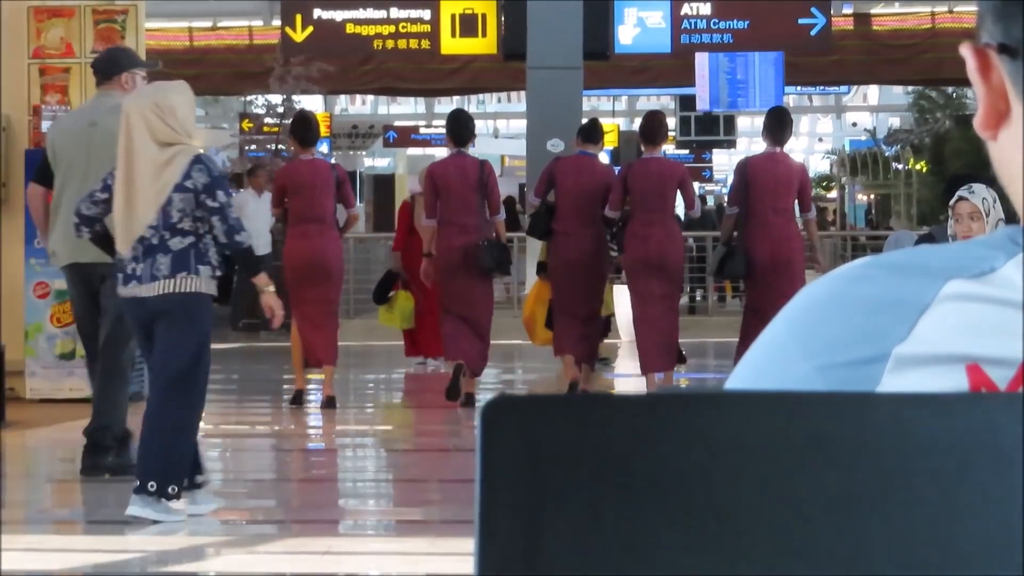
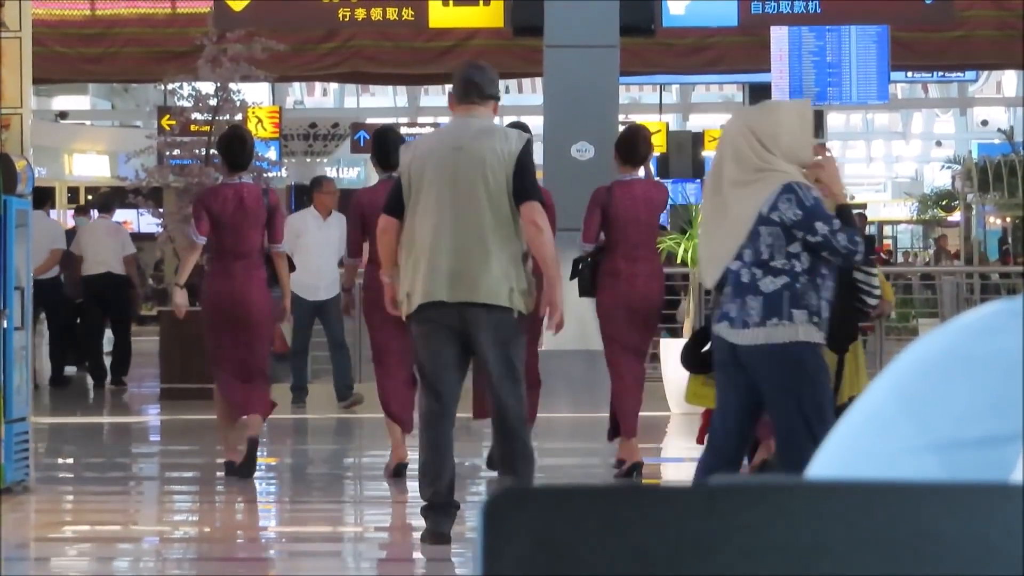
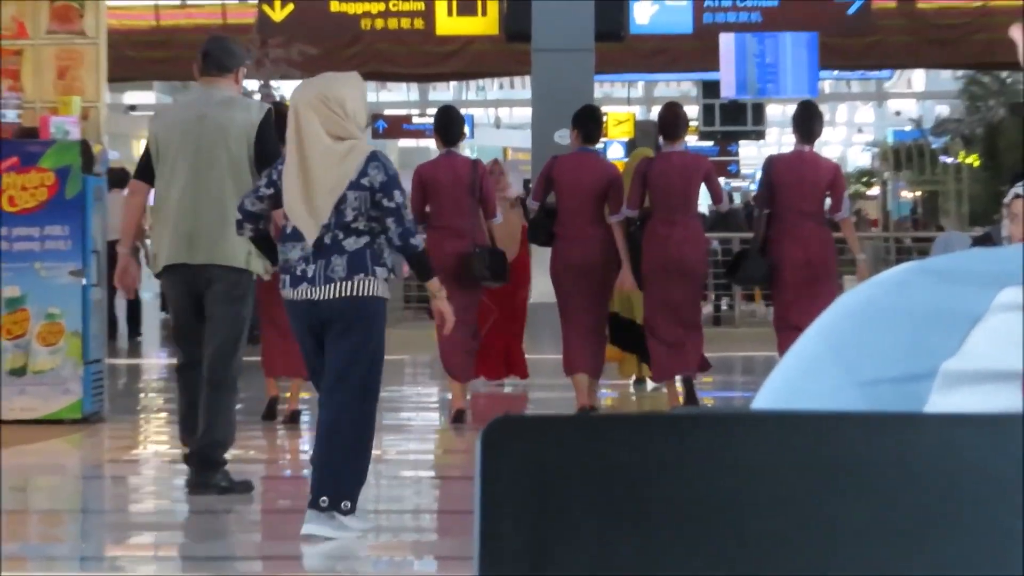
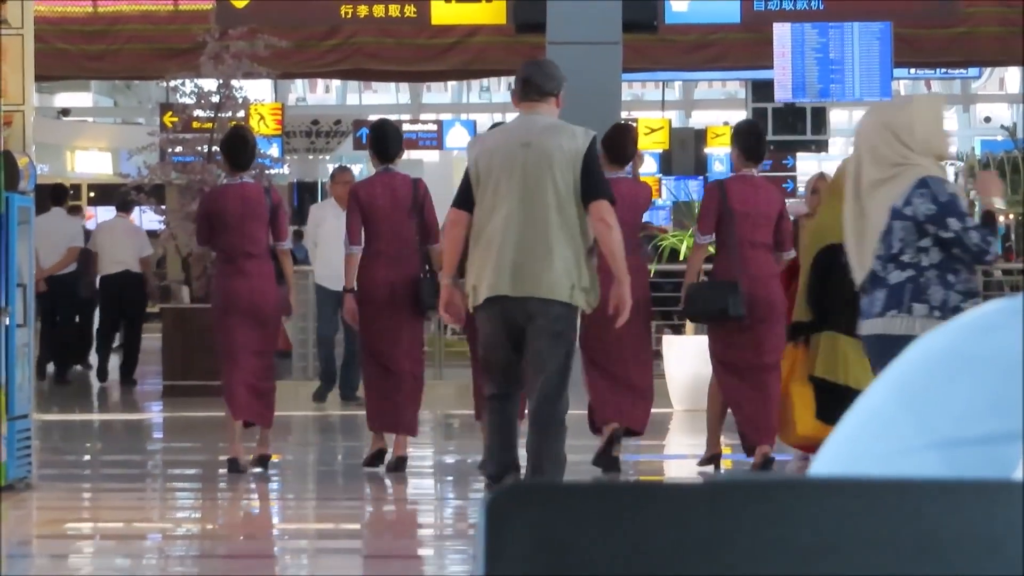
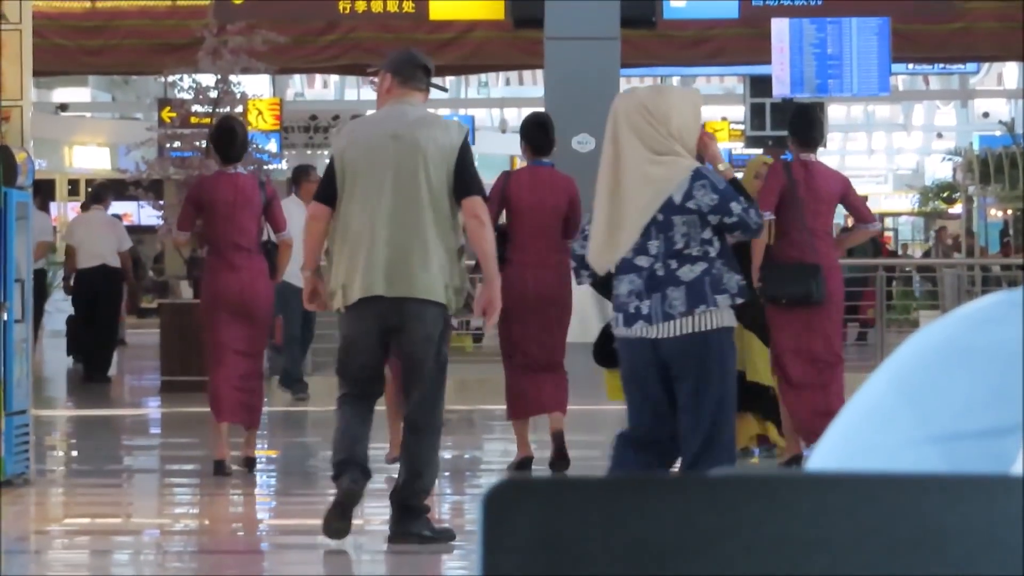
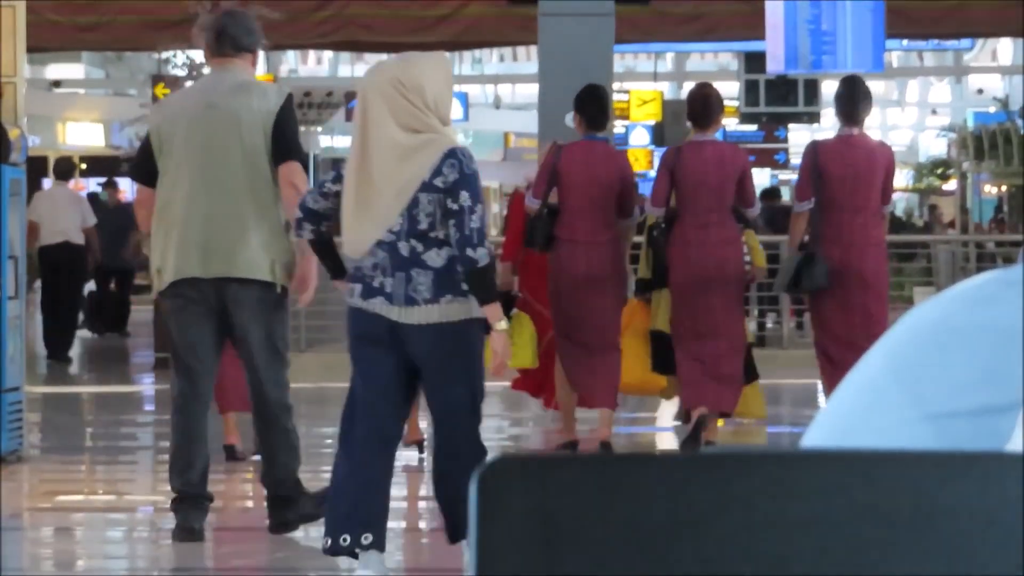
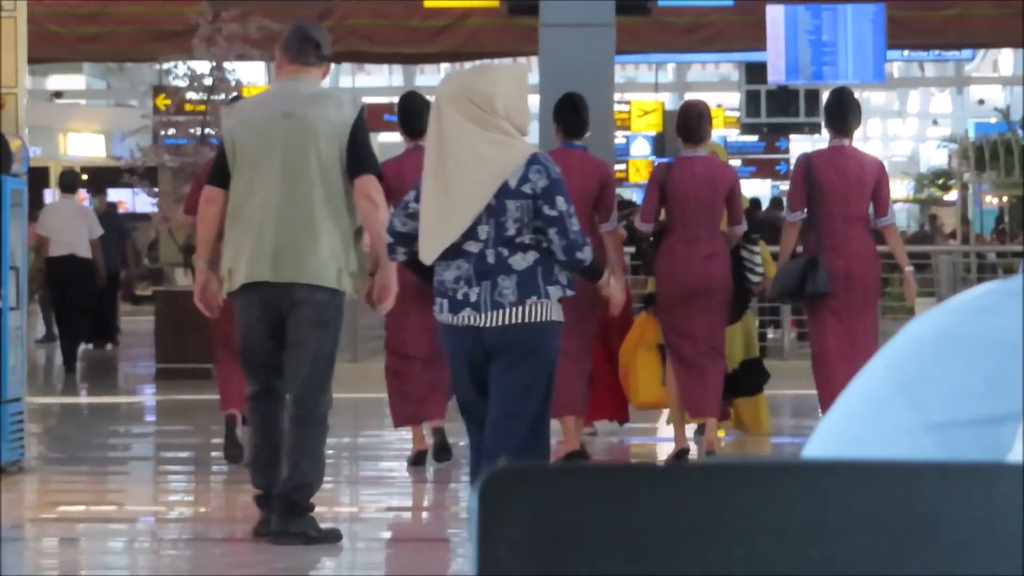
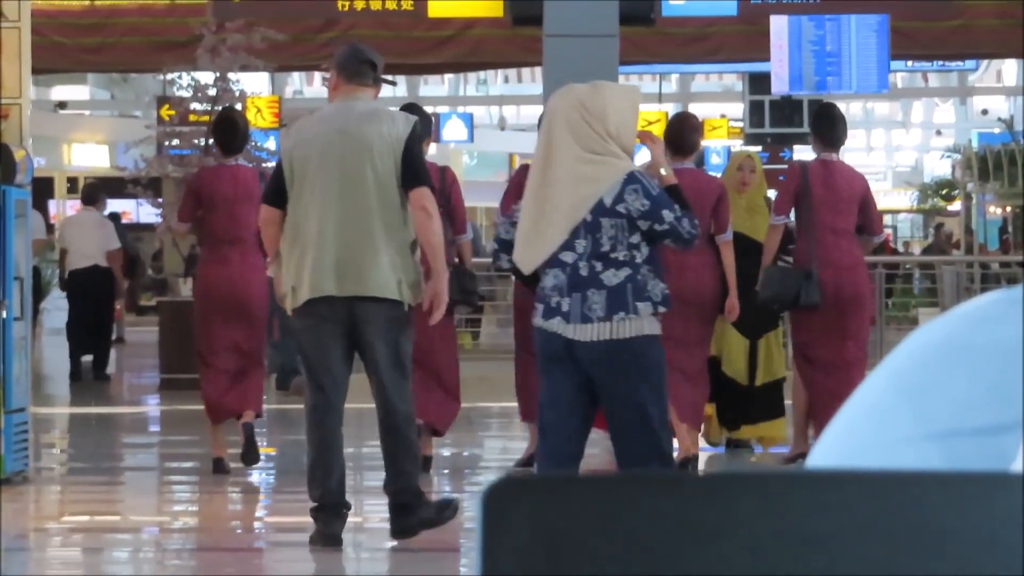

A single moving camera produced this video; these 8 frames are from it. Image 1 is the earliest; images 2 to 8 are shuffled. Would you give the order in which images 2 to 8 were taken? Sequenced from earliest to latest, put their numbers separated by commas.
3, 6, 7, 8, 5, 2, 4
